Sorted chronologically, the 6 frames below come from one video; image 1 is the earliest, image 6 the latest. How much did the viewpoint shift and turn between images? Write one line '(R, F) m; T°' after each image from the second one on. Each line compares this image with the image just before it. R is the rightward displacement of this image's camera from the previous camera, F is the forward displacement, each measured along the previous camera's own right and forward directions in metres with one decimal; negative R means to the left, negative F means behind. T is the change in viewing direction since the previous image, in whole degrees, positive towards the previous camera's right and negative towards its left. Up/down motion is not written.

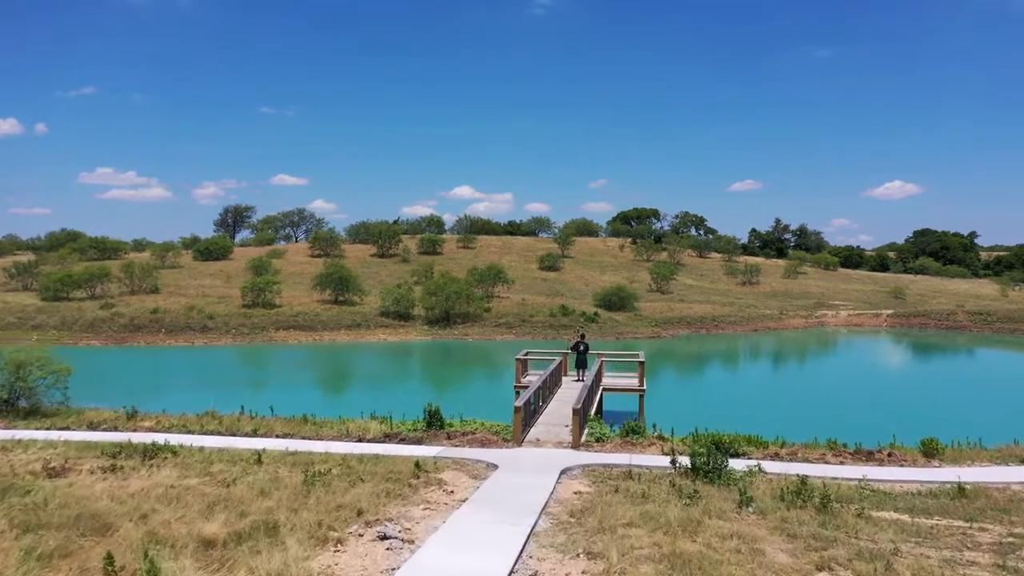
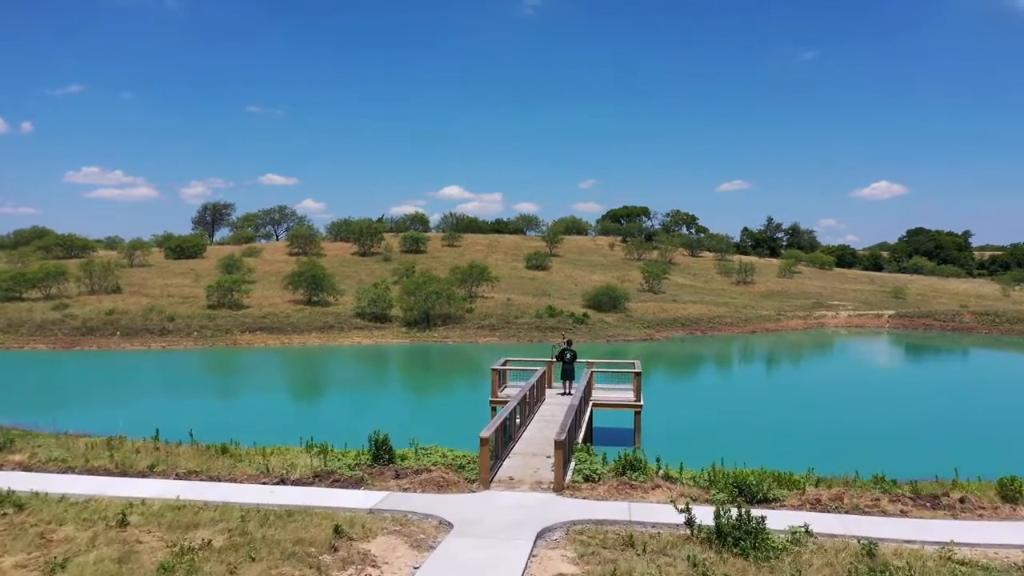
(+0.2, +1.7) m; +1°
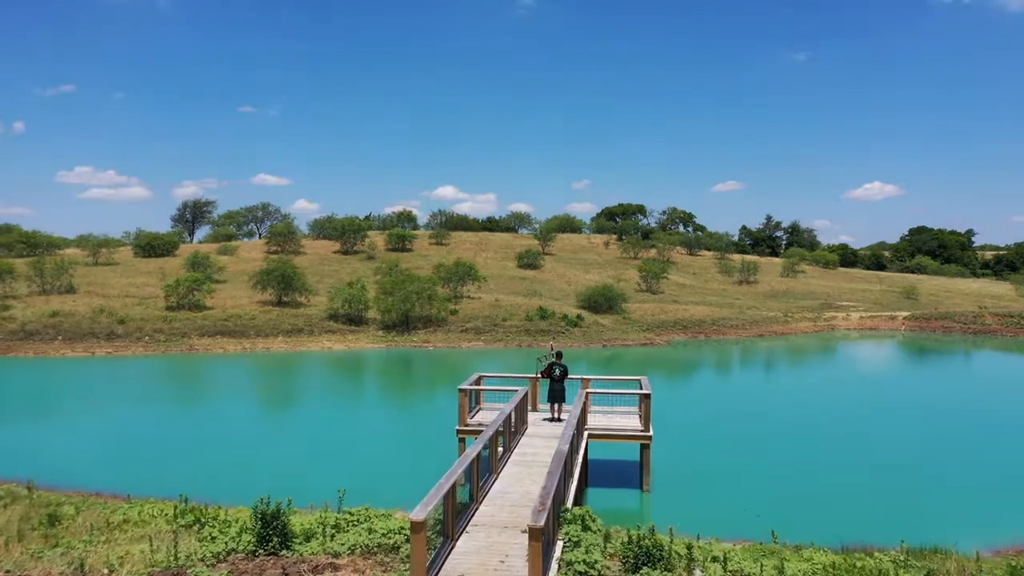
(+0.3, +2.3) m; 0°
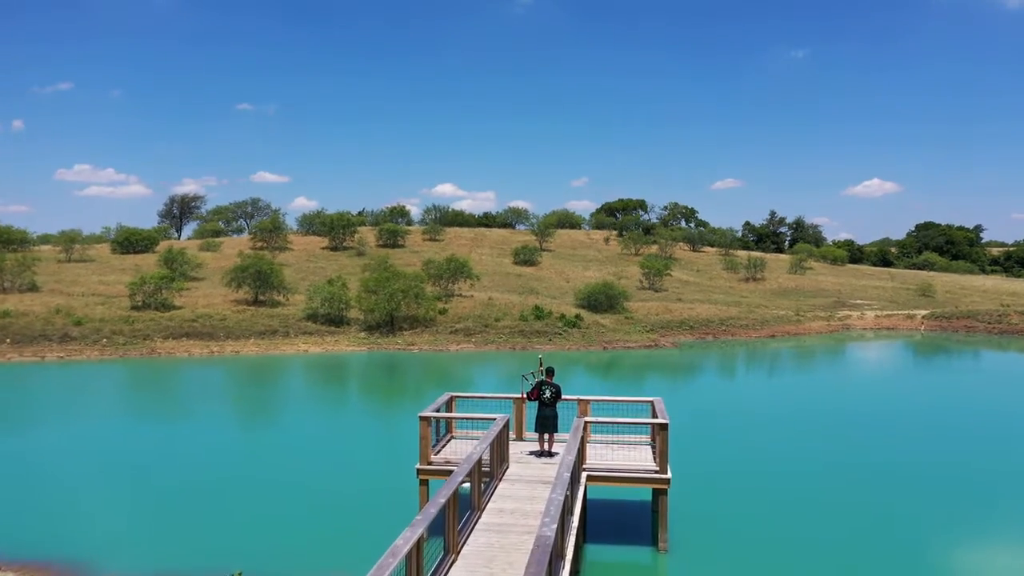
(+0.2, +1.9) m; 0°
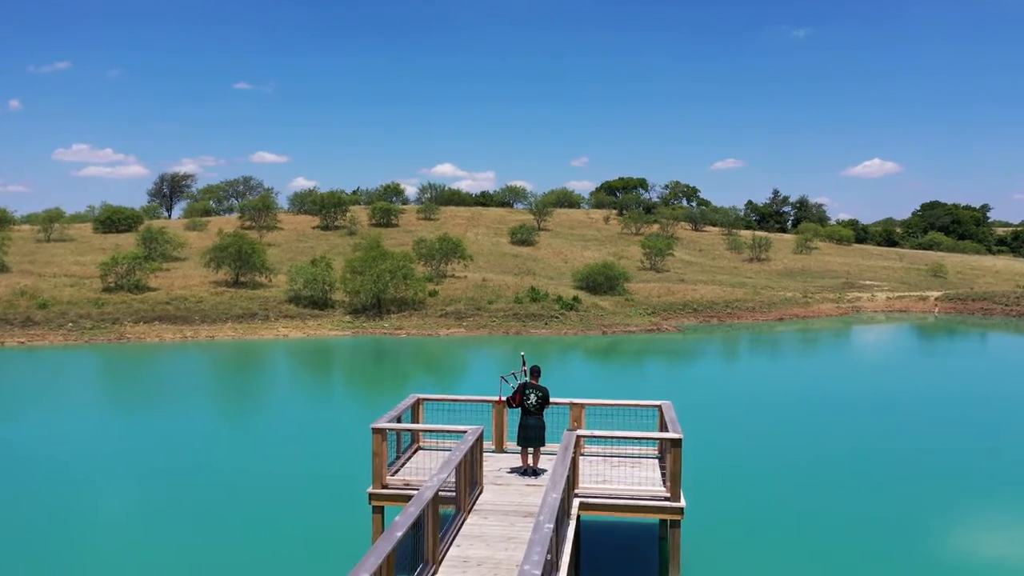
(+0.2, +1.3) m; 0°
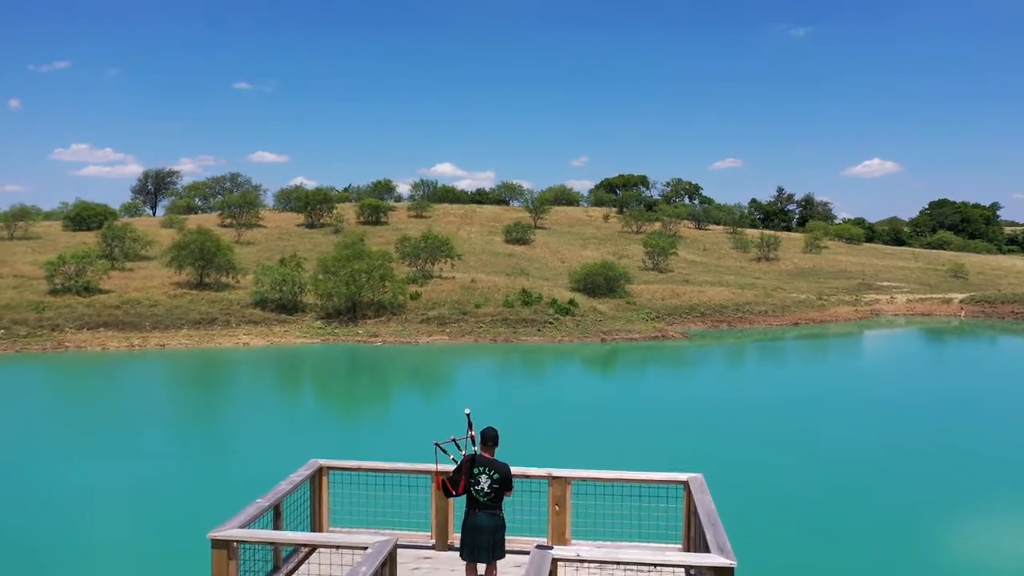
(+0.3, +2.1) m; 0°
